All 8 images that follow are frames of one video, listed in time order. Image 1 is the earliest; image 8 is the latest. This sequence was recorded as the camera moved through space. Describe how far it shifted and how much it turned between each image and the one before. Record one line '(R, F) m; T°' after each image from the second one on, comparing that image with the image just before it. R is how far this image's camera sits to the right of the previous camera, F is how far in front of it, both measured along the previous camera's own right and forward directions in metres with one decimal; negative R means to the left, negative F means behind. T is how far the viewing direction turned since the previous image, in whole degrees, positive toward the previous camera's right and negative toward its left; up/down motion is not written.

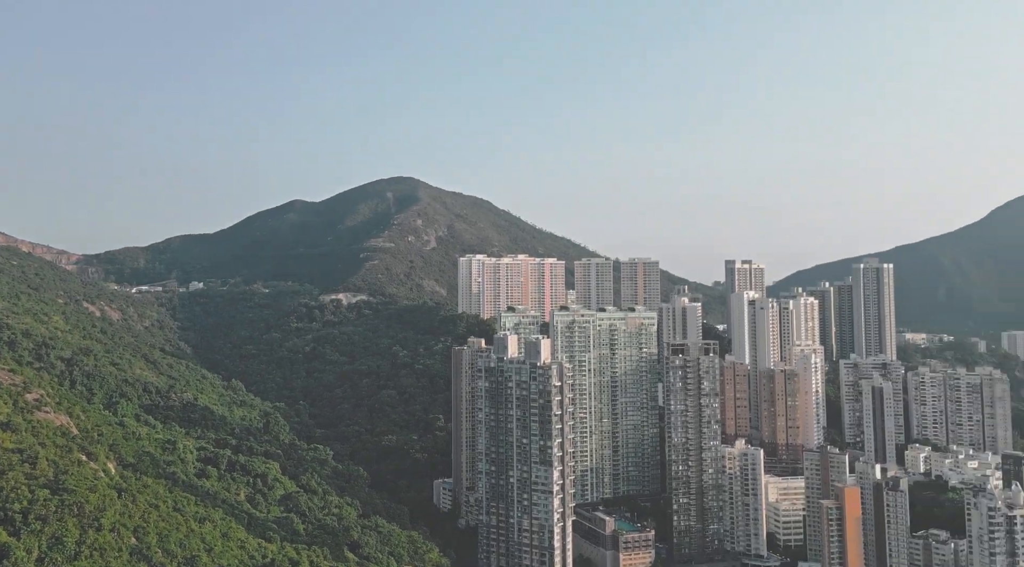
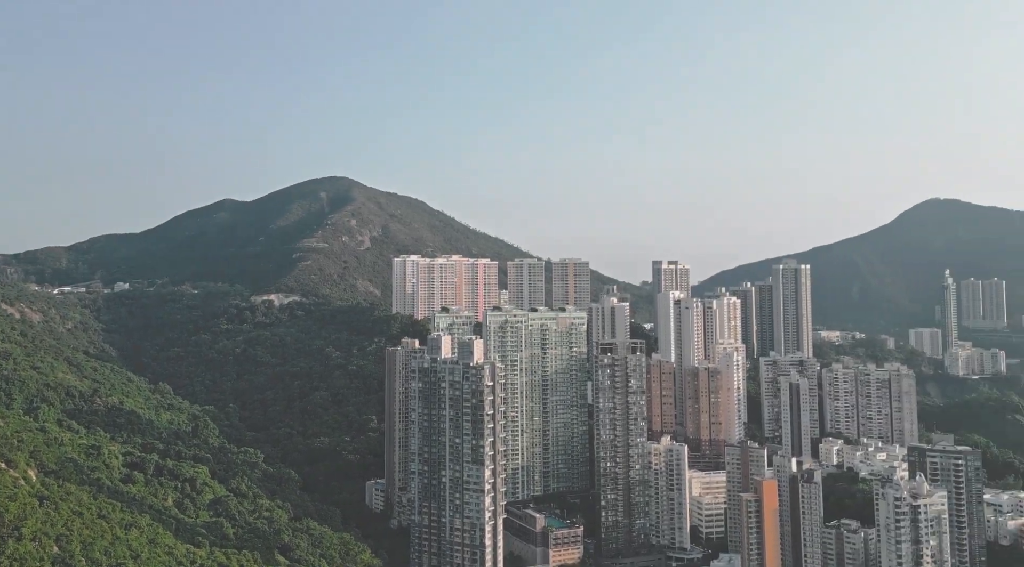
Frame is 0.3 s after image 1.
(+0.6, -0.4) m; +4°
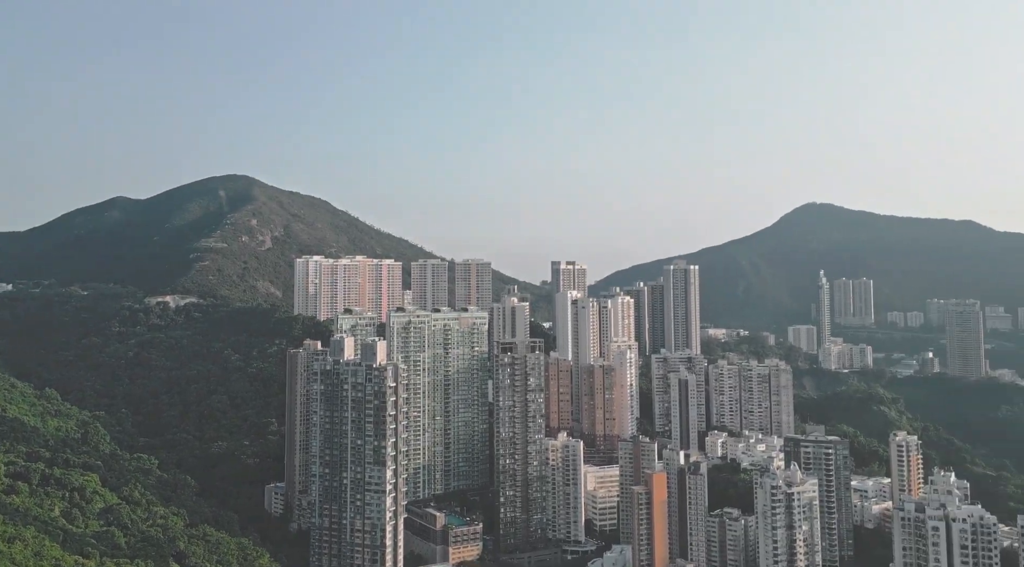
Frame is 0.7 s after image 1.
(+0.9, -0.6) m; +6°
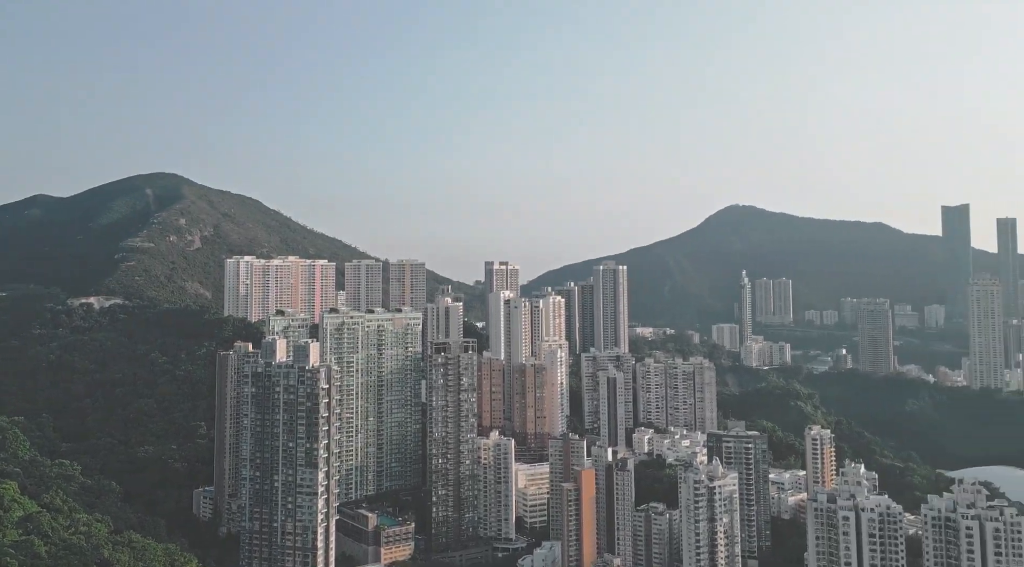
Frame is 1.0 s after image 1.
(+0.6, -0.3) m; +4°
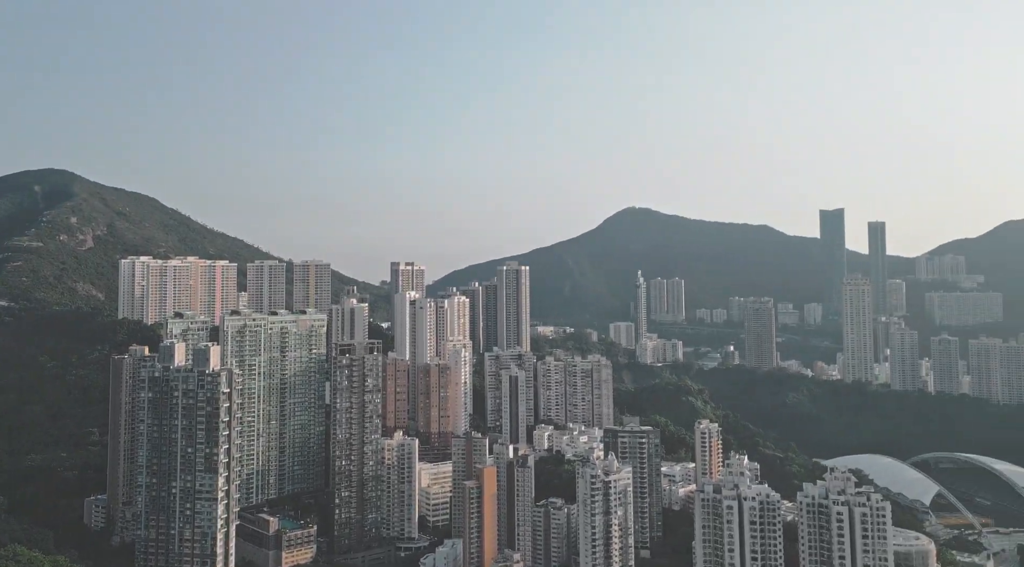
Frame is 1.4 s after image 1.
(+0.8, -0.5) m; +6°
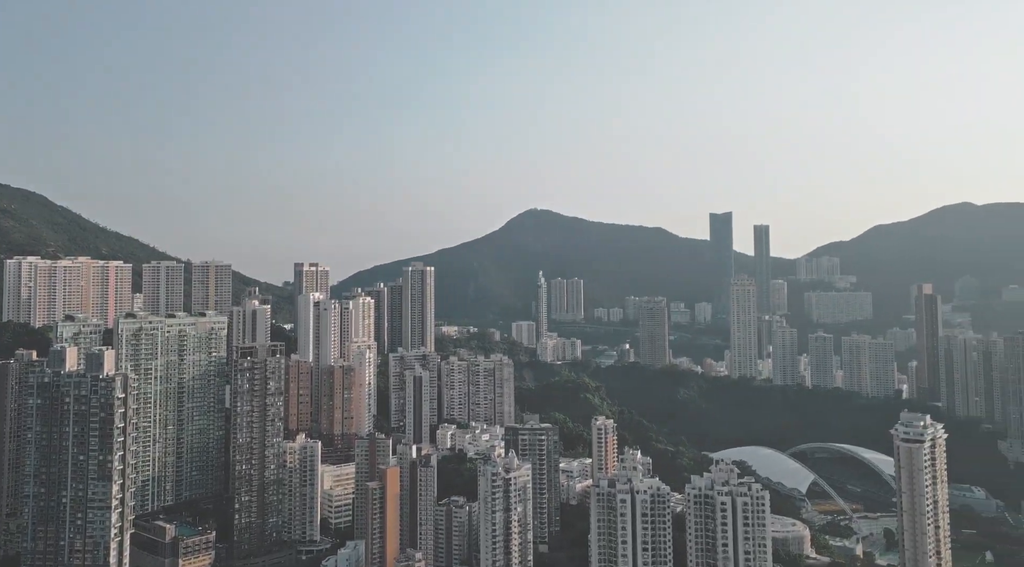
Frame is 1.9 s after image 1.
(+0.8, -0.5) m; +6°
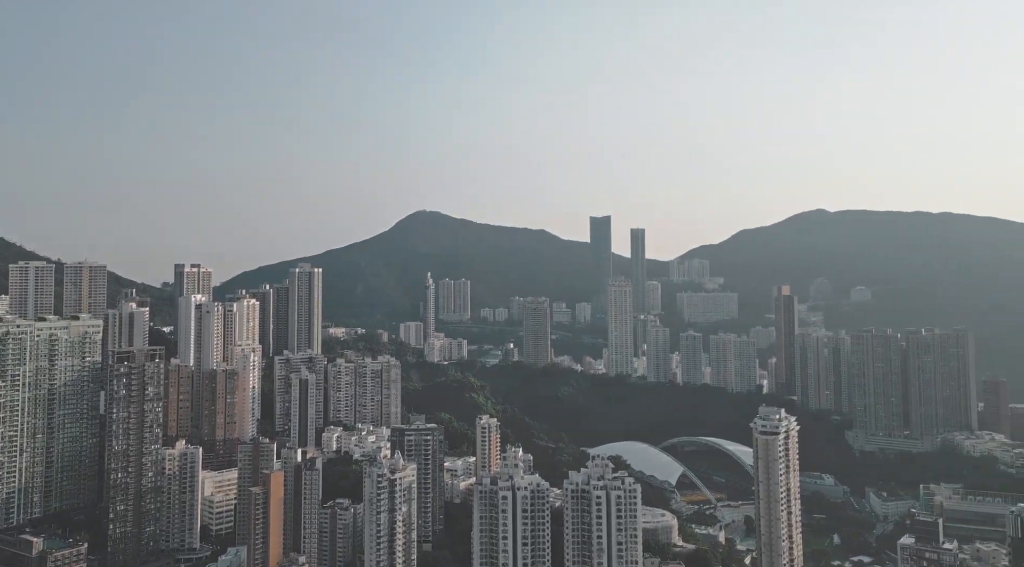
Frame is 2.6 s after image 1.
(+0.9, -0.5) m; +7°
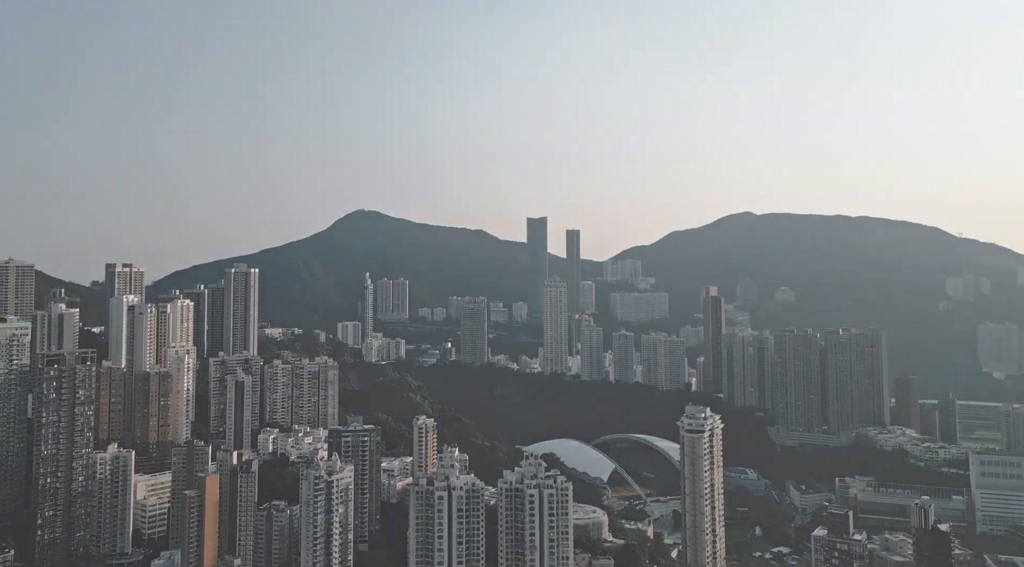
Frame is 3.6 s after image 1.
(+0.6, -0.4) m; +3°
